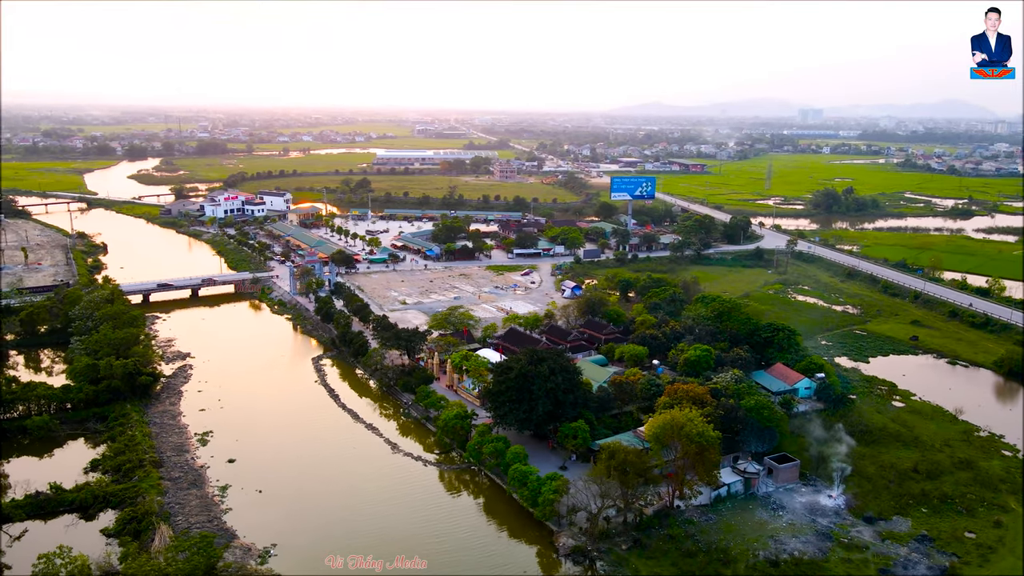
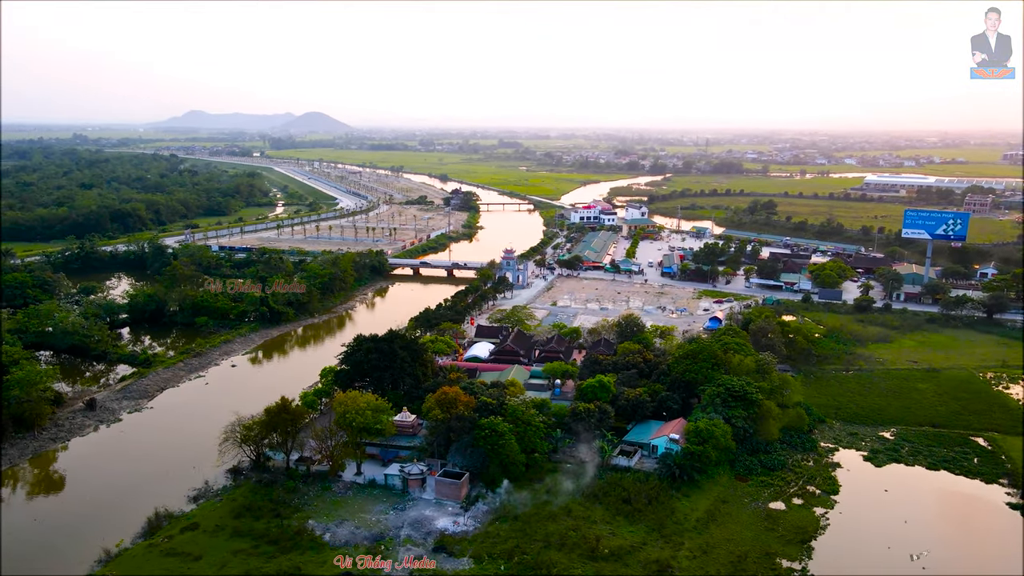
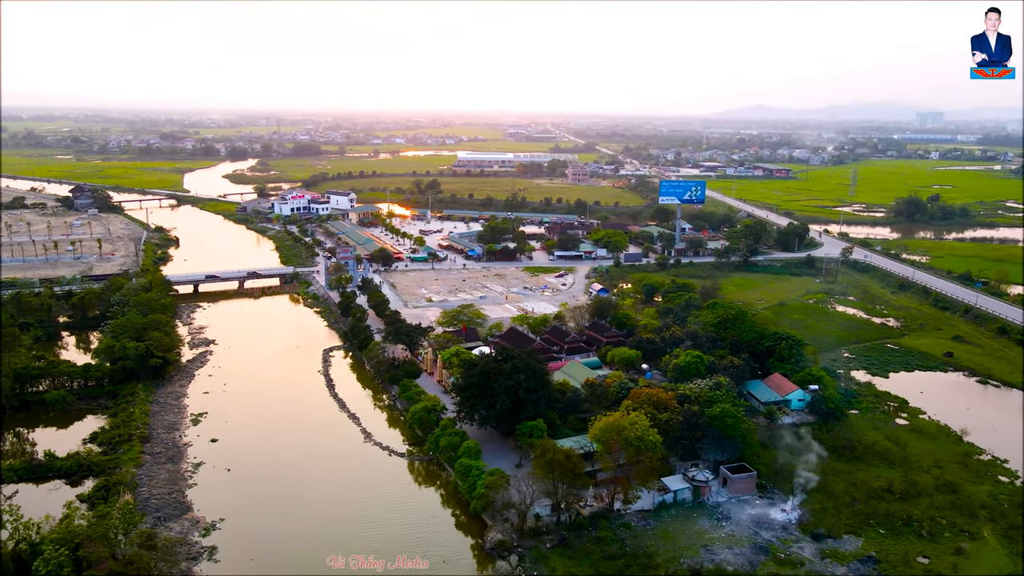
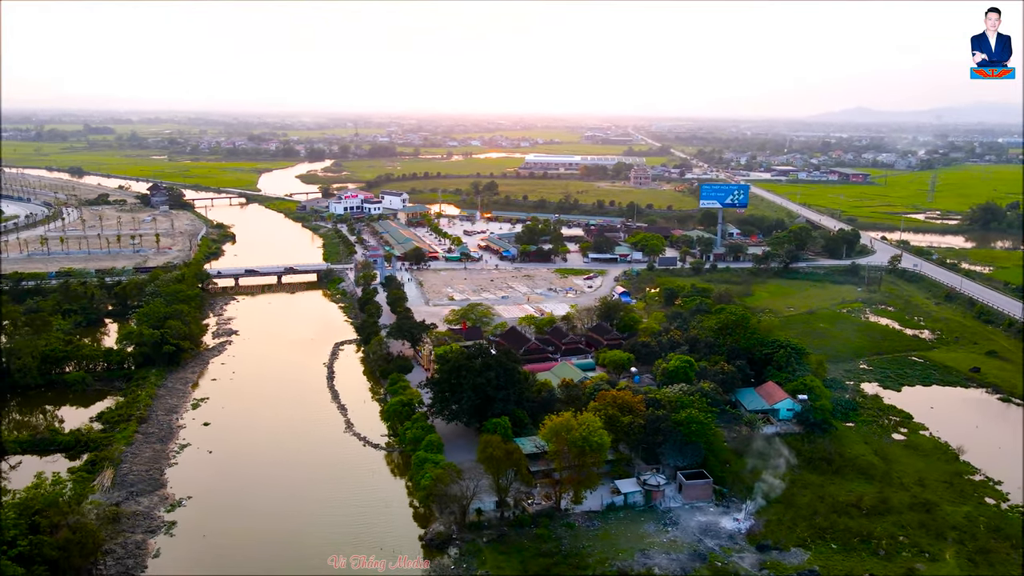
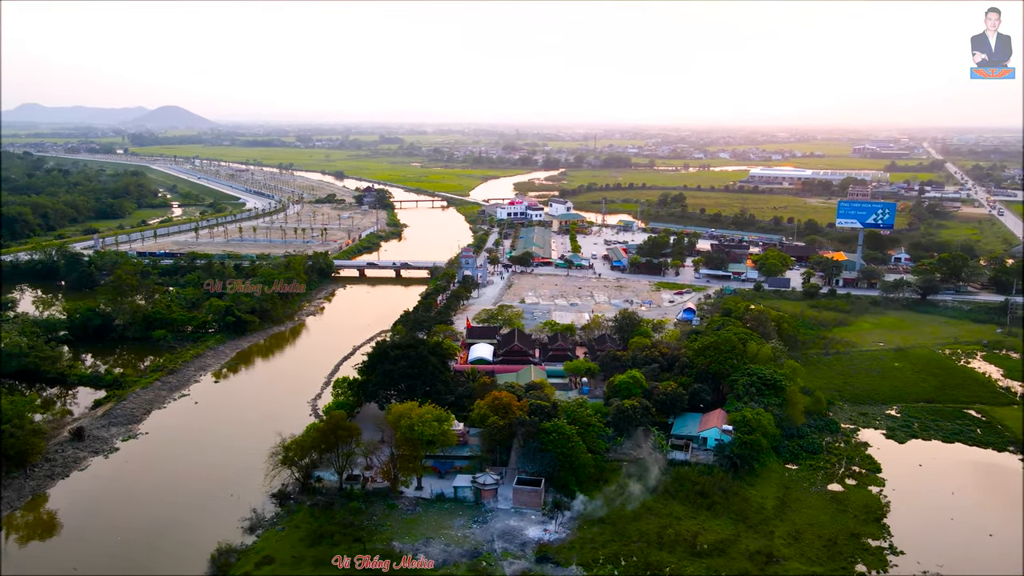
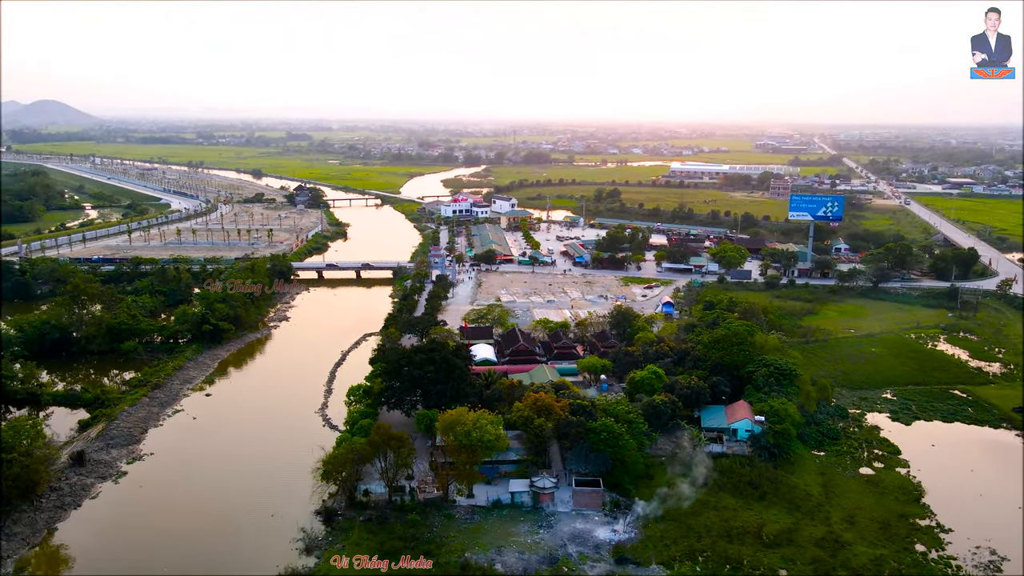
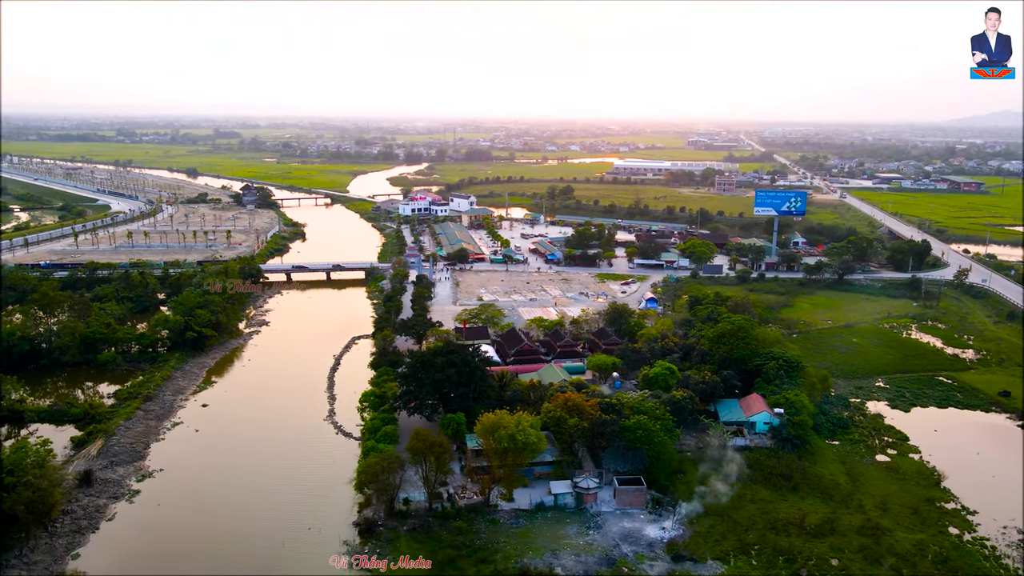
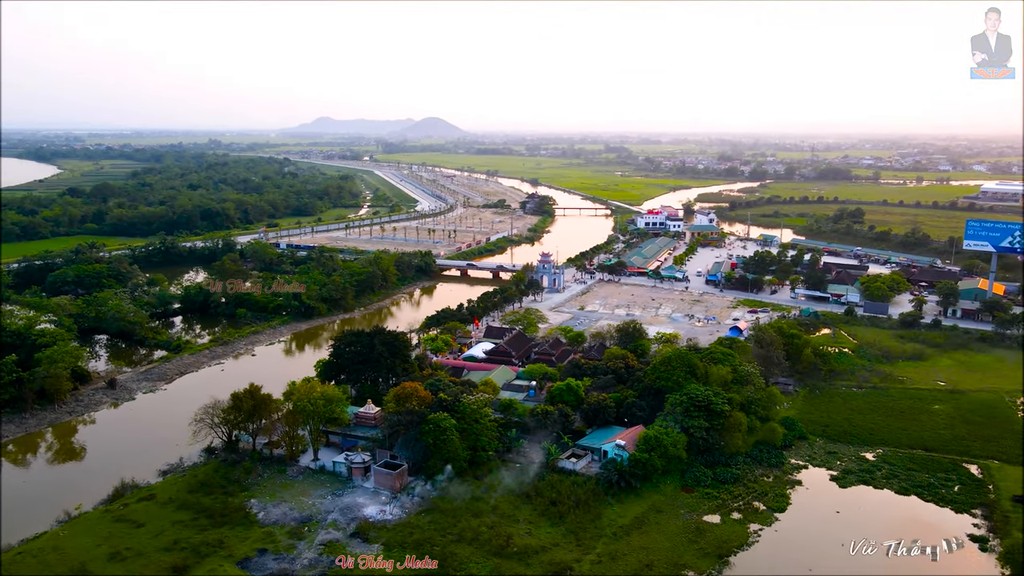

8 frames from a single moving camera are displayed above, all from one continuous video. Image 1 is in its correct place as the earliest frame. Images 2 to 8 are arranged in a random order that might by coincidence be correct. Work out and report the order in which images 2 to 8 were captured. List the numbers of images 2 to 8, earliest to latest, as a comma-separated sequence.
3, 4, 7, 6, 5, 2, 8
